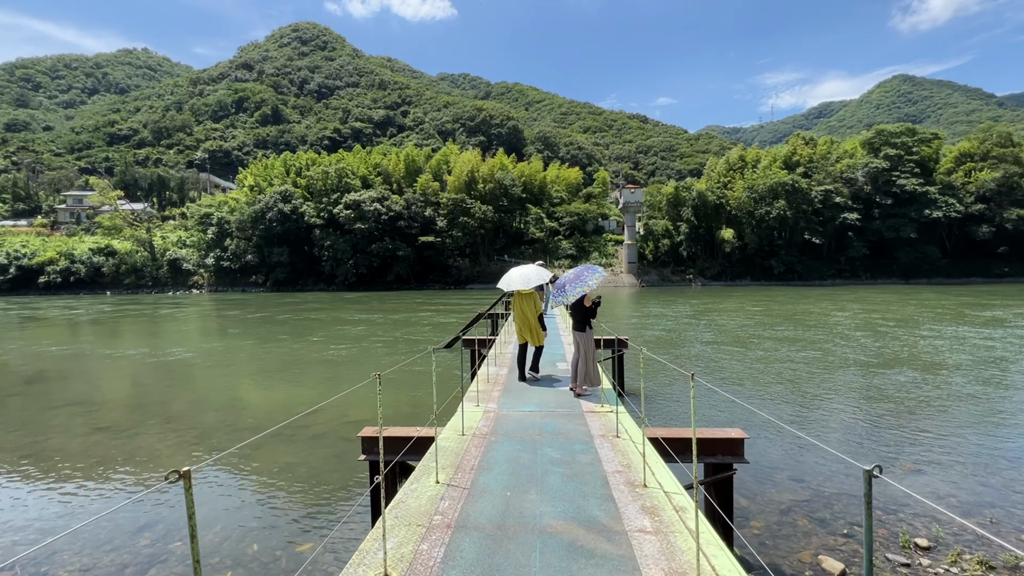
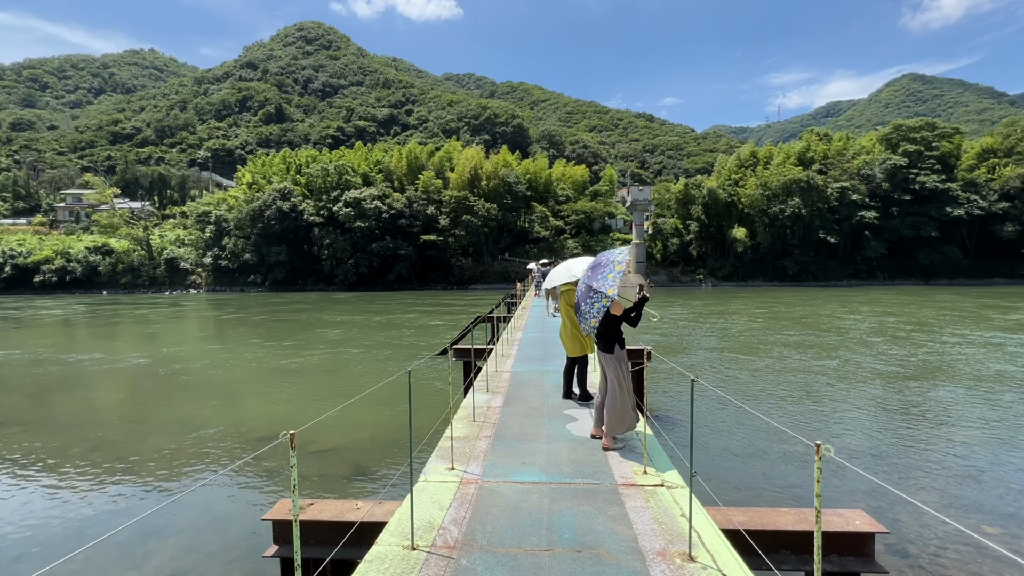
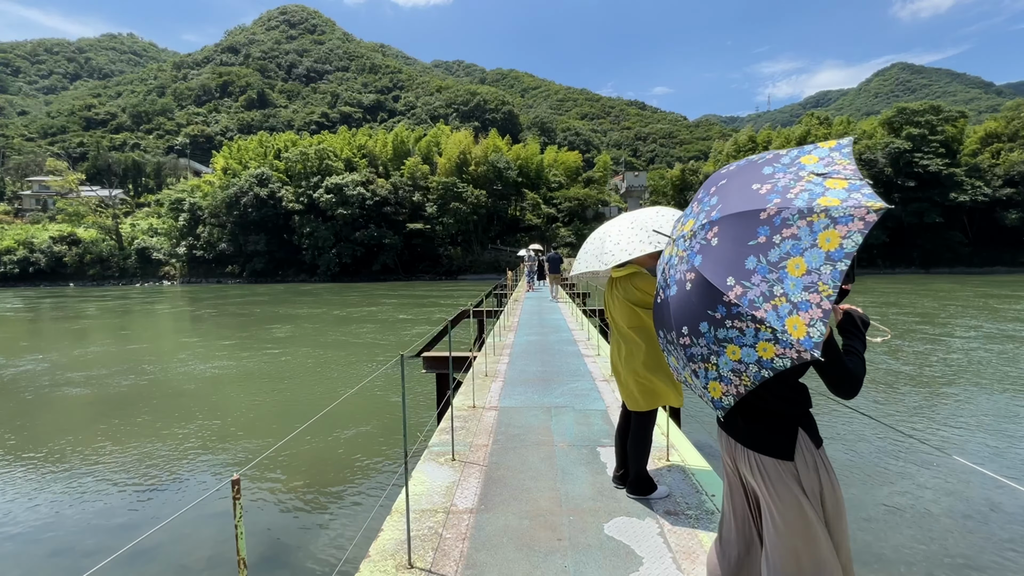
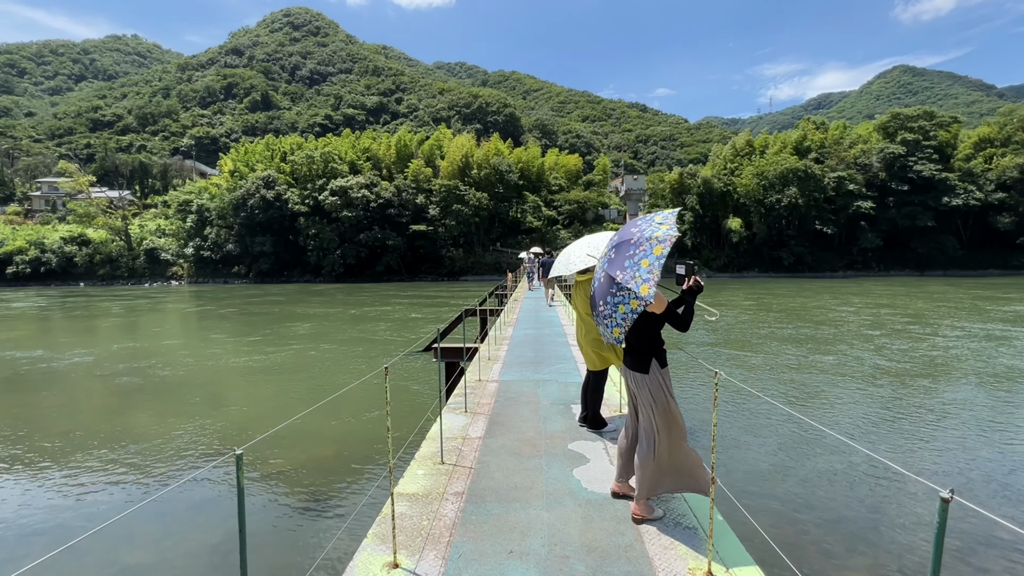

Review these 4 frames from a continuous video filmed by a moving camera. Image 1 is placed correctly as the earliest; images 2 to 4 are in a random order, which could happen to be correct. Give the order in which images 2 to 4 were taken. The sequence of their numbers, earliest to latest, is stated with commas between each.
2, 4, 3
